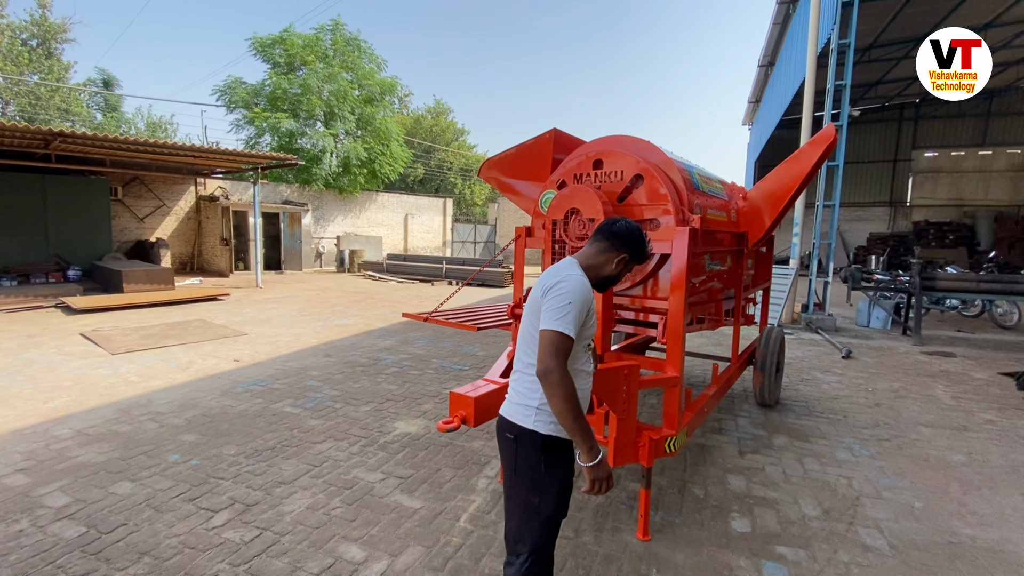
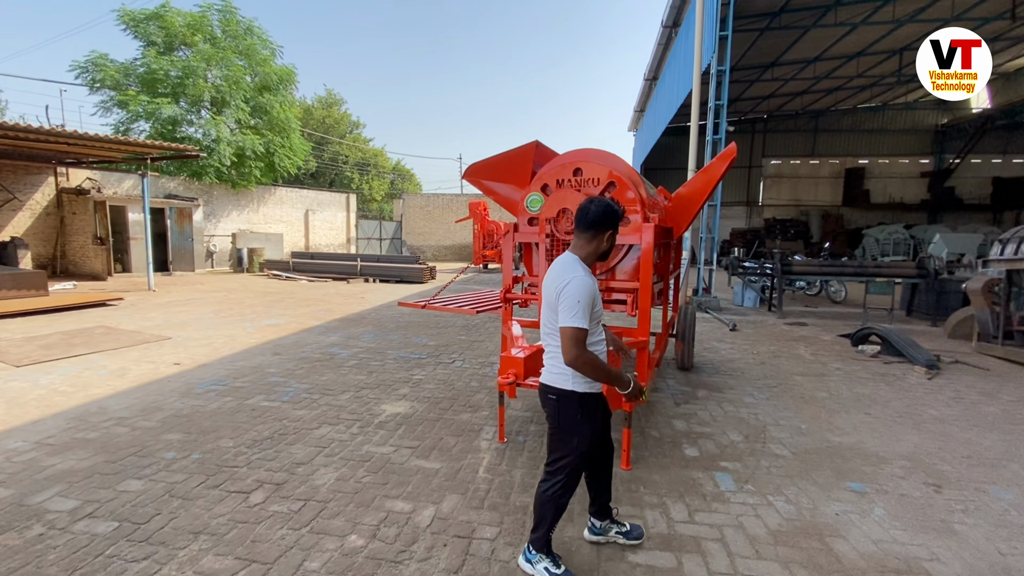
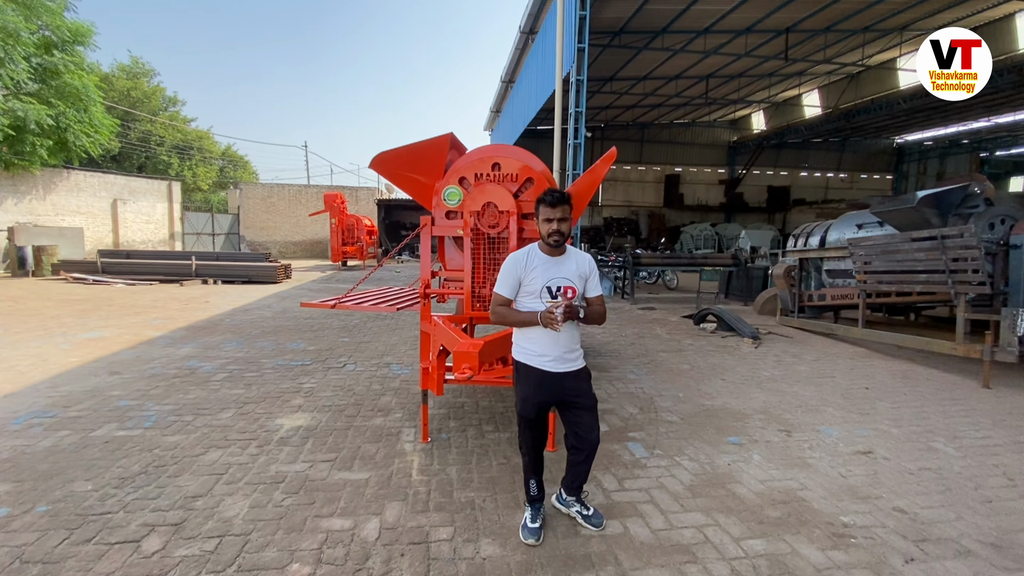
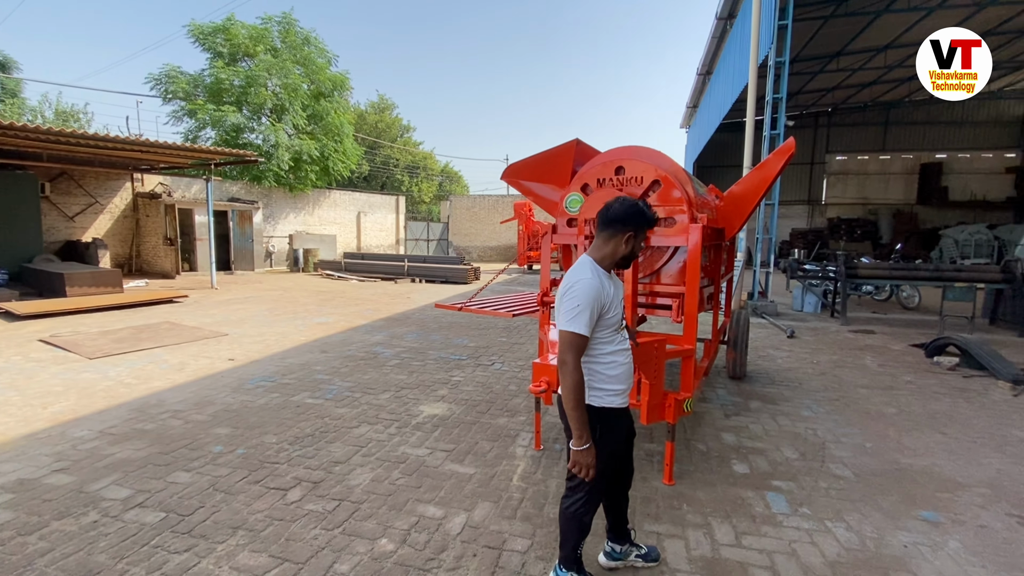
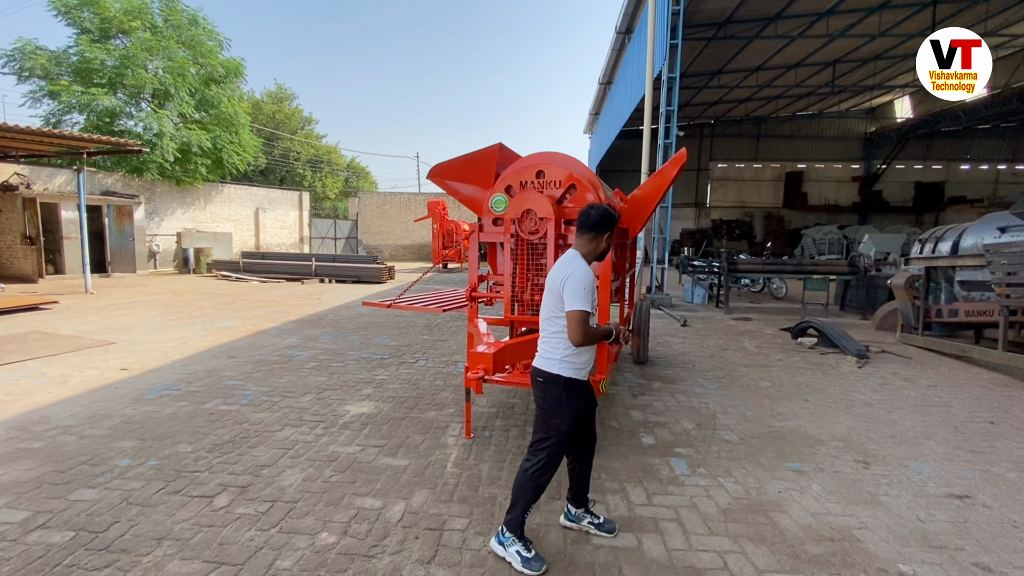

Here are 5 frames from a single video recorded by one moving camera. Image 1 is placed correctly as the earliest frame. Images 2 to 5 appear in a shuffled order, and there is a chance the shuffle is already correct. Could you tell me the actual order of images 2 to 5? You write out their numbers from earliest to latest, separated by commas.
4, 2, 5, 3
